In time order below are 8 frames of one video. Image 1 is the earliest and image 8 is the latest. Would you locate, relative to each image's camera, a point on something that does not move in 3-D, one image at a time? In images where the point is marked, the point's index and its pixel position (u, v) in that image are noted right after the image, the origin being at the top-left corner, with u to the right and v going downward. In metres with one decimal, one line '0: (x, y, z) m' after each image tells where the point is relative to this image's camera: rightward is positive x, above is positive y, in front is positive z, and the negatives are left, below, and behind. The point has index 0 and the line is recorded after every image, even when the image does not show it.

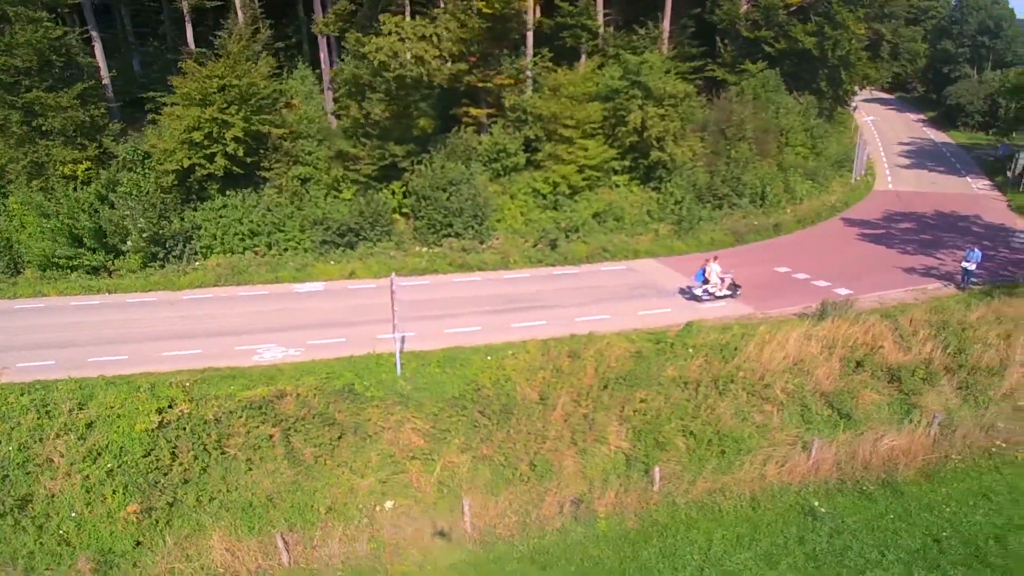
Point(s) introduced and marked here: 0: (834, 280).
0: (+13.3, +0.3, +19.1) m
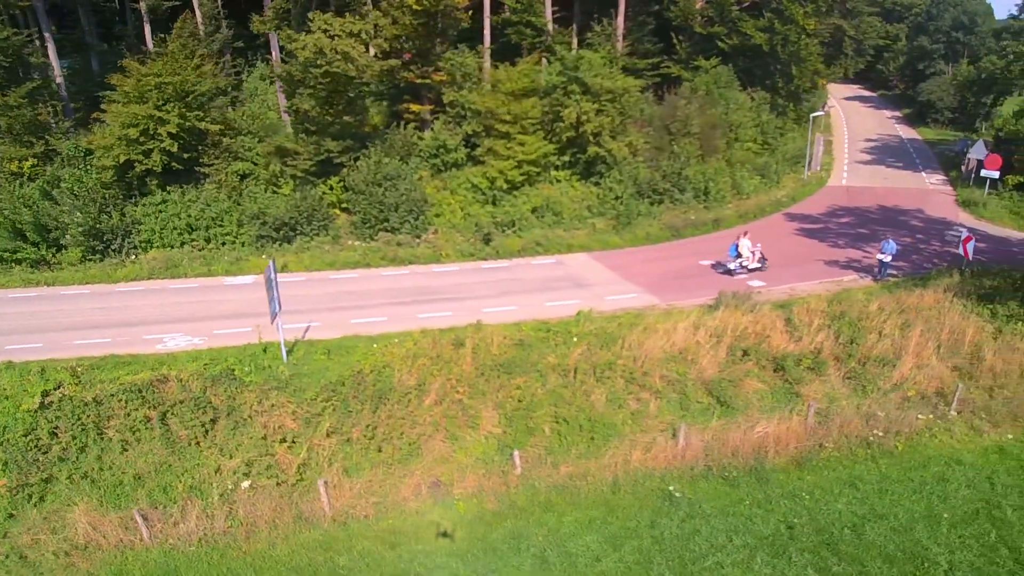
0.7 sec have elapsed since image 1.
0: (+9.9, +0.6, +19.0) m
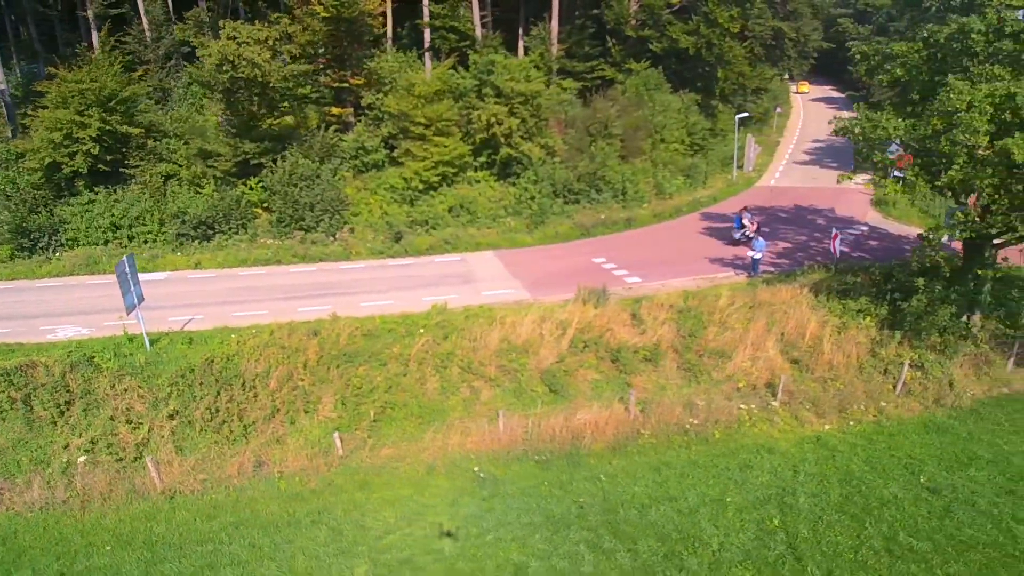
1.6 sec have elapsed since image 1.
0: (+5.2, +0.8, +19.5) m
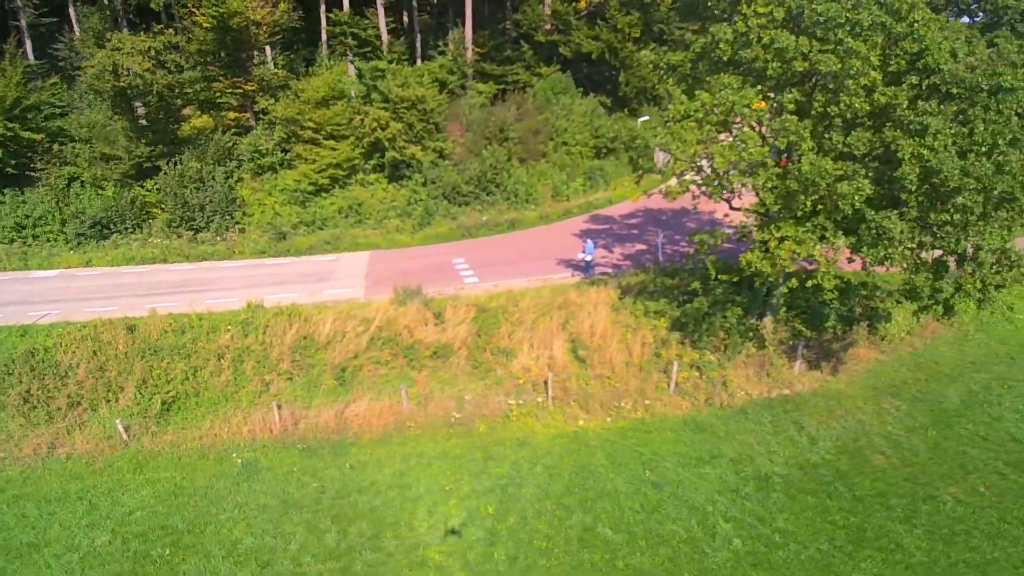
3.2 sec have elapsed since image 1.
0: (-1.4, +0.8, +20.2) m
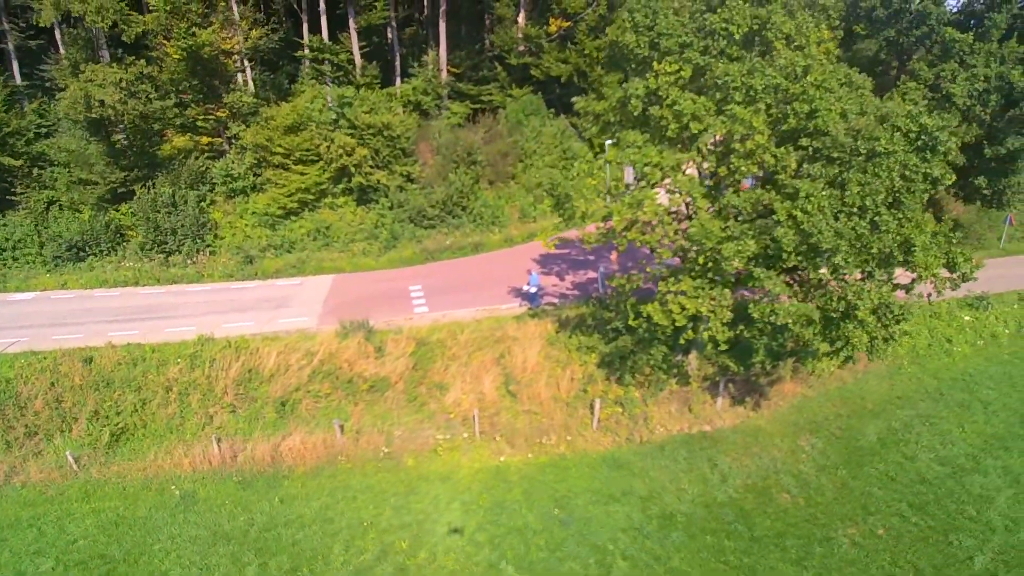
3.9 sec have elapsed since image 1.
0: (-3.6, -0.5, +21.0) m
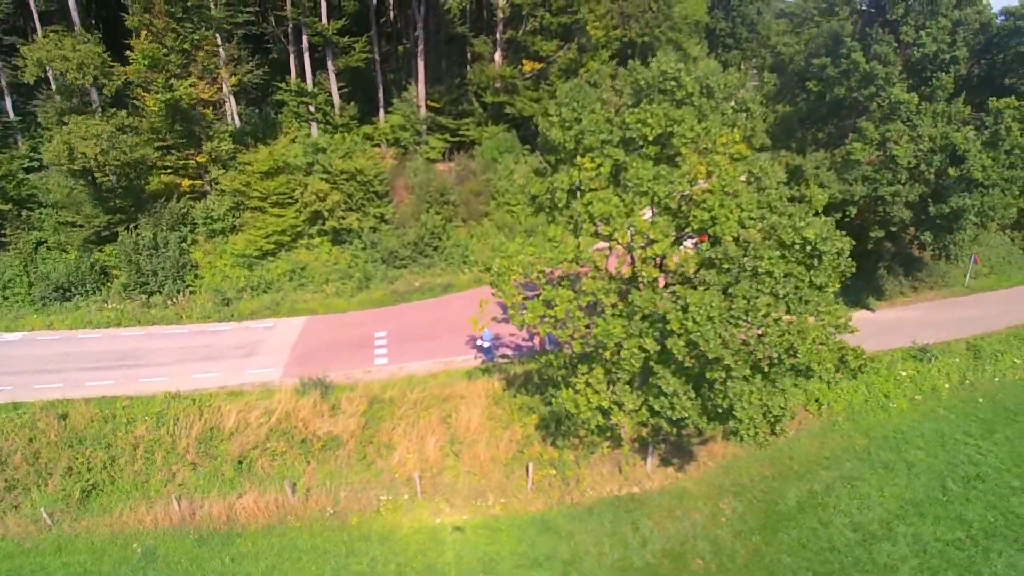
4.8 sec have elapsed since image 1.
0: (-5.7, -2.9, +22.0) m
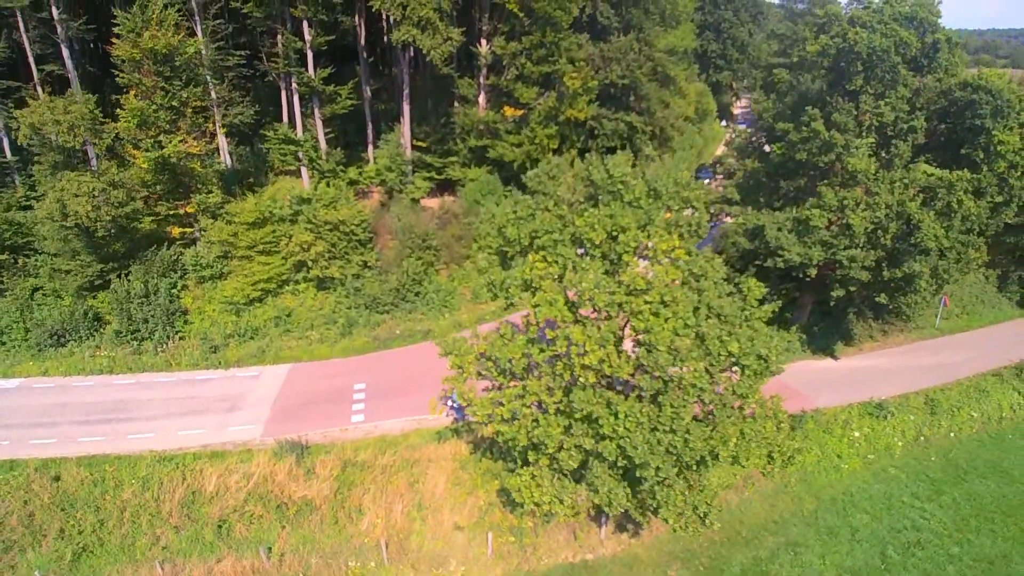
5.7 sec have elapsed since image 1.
0: (-7.1, -5.9, +23.1) m
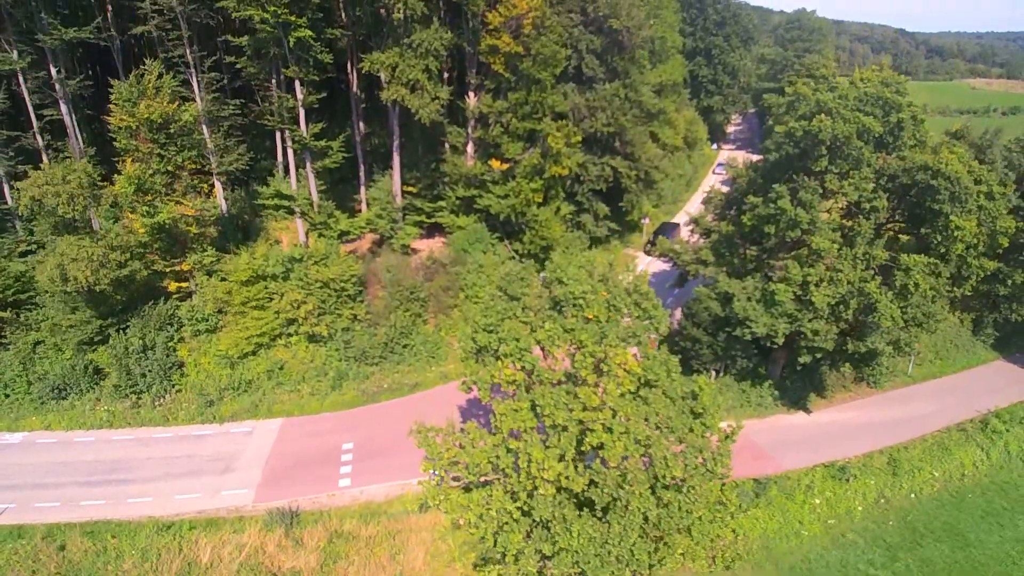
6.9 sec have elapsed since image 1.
0: (-8.2, -9.5, +24.3) m
